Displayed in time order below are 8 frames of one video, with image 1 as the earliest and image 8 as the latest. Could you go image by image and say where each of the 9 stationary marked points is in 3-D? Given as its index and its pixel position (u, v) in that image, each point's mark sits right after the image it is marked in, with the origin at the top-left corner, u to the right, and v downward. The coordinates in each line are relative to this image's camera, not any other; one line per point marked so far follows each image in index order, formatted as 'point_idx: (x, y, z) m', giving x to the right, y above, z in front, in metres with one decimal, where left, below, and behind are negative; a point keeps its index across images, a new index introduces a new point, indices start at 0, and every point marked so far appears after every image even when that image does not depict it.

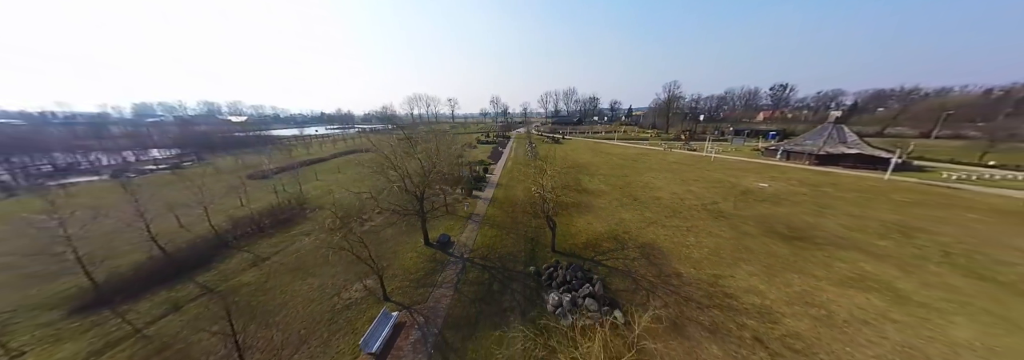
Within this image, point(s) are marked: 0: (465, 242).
0: (-4.1, -5.3, +18.8) m
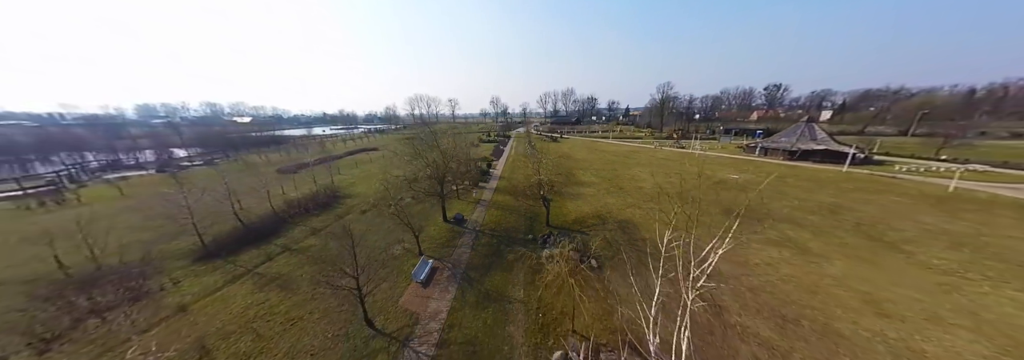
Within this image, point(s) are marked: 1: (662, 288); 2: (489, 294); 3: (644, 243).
0: (-3.9, -4.1, +23.3) m
1: (+9.5, -6.6, +13.7) m
2: (-1.4, -7.0, +13.5) m
3: (+11.3, -5.2, +18.8) m
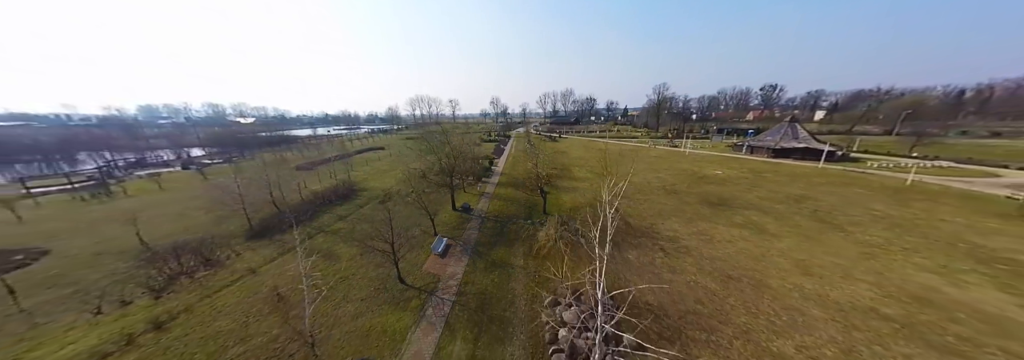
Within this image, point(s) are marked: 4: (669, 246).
0: (-3.7, -3.3, +26.4) m
1: (+9.6, -5.8, +16.8) m
2: (-1.3, -6.2, +16.6) m
3: (+11.4, -4.4, +21.9) m
4: (+13.3, -5.4, +18.3) m
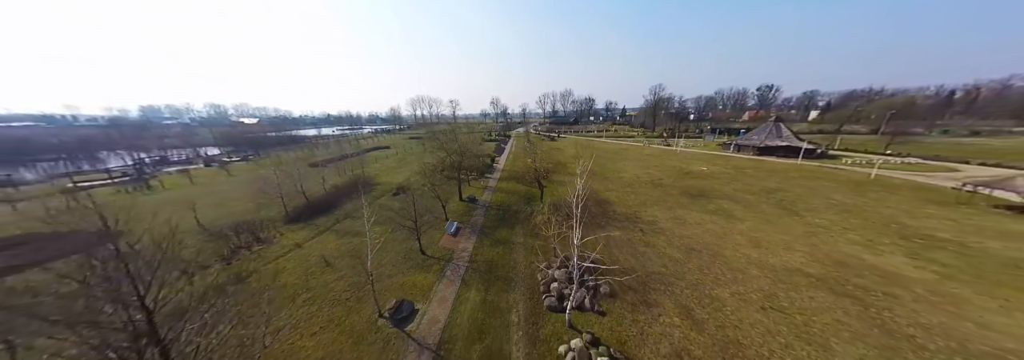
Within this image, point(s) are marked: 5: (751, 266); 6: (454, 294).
0: (-3.6, -2.5, +29.5) m
1: (+9.8, -5.0, +20.0) m
2: (-1.1, -5.4, +19.8) m
3: (+11.5, -3.5, +25.1) m
4: (+13.5, -4.5, +21.5) m
5: (+17.3, -6.2, +15.8) m
6: (-3.6, -7.1, +13.6) m
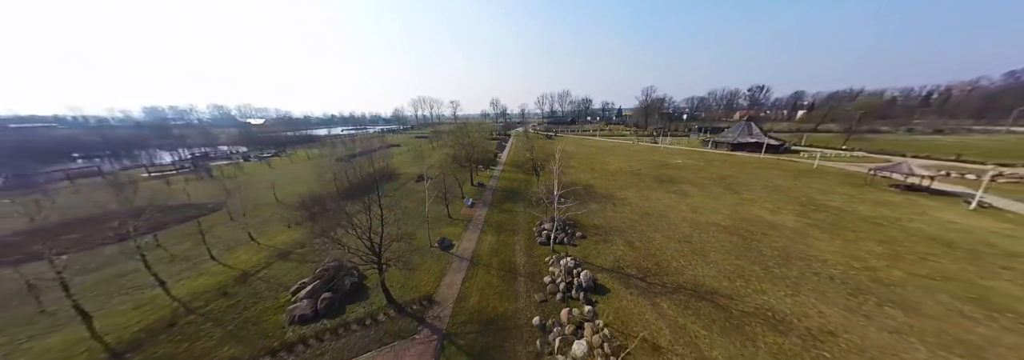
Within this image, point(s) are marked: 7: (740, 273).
0: (-3.3, -0.7, +36.2) m
1: (+10.1, -3.1, +26.7) m
2: (-0.8, -3.5, +26.5) m
3: (+11.9, -1.7, +31.8) m
4: (+13.8, -2.6, +28.2) m
5: (+17.7, -4.3, +22.5) m
6: (-3.3, -5.2, +20.3) m
7: (+15.6, -6.1, +14.9) m
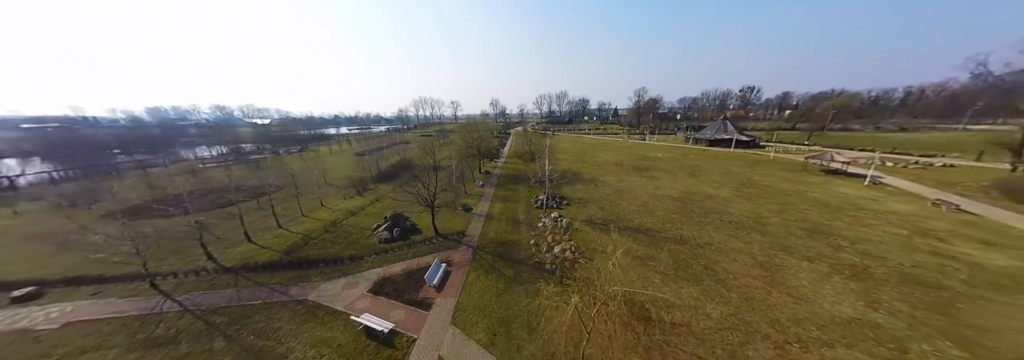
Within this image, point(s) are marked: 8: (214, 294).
0: (-3.0, +1.5, +43.1) m
1: (+10.4, -0.8, +33.7) m
2: (-0.4, -1.3, +33.4) m
3: (+12.2, +0.6, +38.8) m
4: (+14.1, -0.4, +35.2) m
5: (+18.0, -2.0, +29.6) m
6: (-2.9, -3.0, +27.2) m
7: (+16.0, -3.8, +21.9) m
8: (-17.2, -6.5, +12.7) m
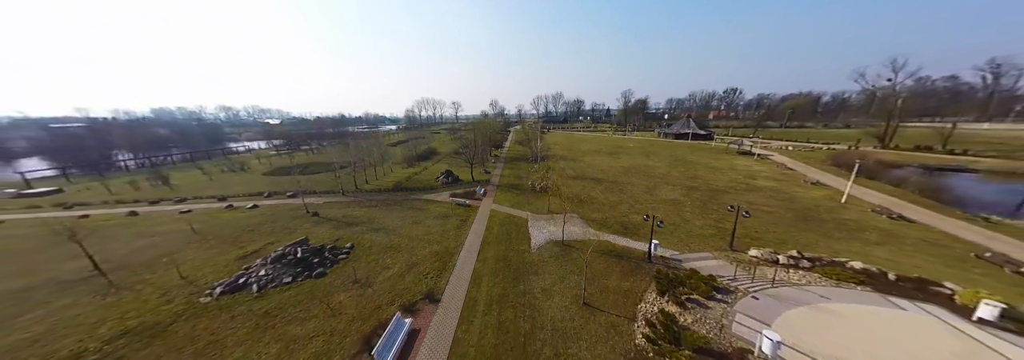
0: (-2.4, +6.1, +56.9) m
1: (+11.2, +3.8, +47.6) m
2: (+0.3, +3.3, +47.2) m
3: (+12.8, +5.2, +52.8) m
4: (+14.8, +4.3, +49.2) m
5: (+18.8, +2.7, +43.6) m
6: (-2.1, +1.6, +41.0) m
7: (+16.8, +0.9, +35.9) m
8: (-16.2, -1.9, +26.4) m
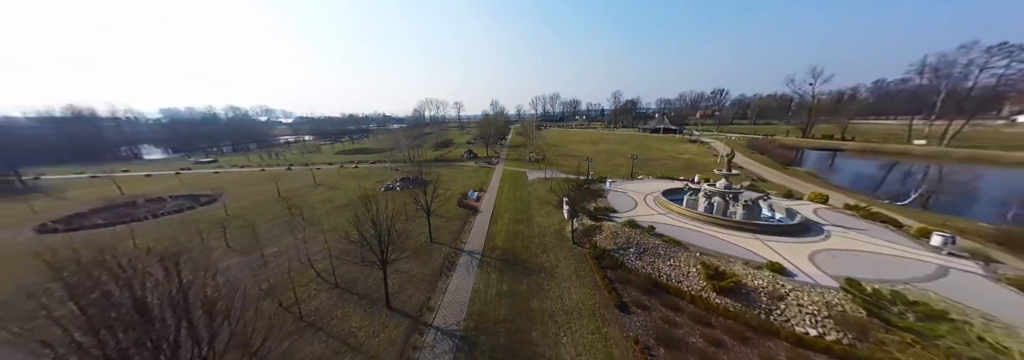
0: (-1.9, +10.9, +70.6) m
1: (+11.8, +8.7, +61.4) m
2: (+0.9, +8.2, +60.9) m
3: (+13.4, +10.1, +66.6) m
4: (+15.4, +9.2, +63.0) m
5: (+19.4, +7.6, +57.4) m
6: (-1.4, +6.4, +54.7) m
7: (+17.5, +5.8, +49.7) m
8: (-15.5, +2.9, +40.0) m
